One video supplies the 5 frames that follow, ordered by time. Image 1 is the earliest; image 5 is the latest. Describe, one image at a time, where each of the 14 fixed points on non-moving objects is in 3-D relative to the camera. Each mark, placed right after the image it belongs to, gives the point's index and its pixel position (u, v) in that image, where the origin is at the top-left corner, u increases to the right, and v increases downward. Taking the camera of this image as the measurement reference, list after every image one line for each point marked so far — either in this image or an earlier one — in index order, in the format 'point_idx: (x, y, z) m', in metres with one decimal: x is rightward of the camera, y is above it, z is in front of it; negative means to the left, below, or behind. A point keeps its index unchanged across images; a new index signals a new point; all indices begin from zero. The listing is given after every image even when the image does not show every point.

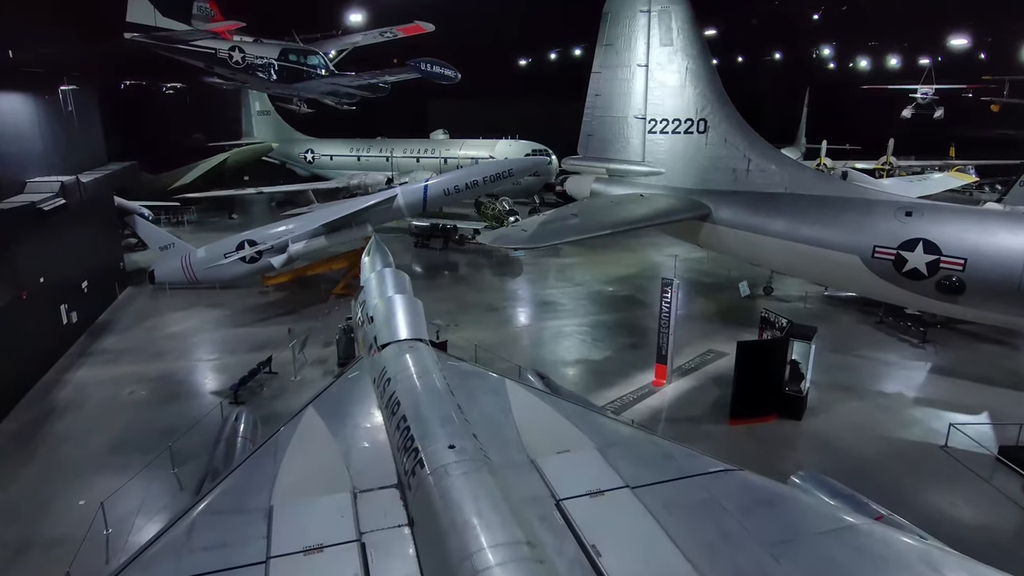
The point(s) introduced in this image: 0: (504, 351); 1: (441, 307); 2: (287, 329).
0: (-0.1, -1.4, +10.8) m
1: (-1.9, -0.5, +13.0) m
2: (-5.4, -1.1, +12.0) m
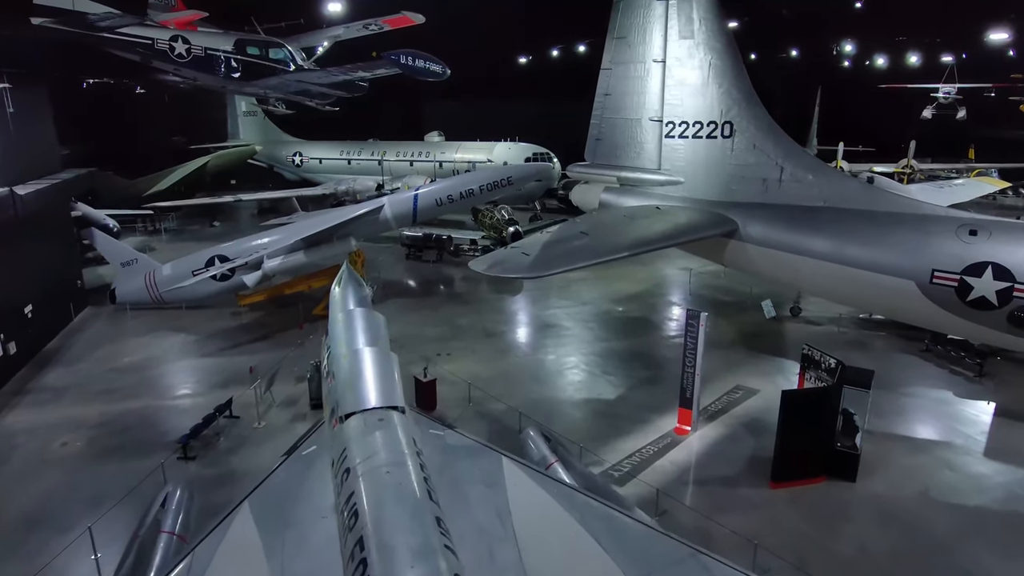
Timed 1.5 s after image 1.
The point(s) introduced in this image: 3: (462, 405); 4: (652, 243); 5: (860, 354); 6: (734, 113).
0: (-0.1, -1.9, +9.4) m
1: (-1.9, -1.0, +11.7) m
2: (-5.4, -1.6, +10.6) m
3: (-0.9, -2.1, +8.9) m
4: (+2.4, +0.8, +8.6) m
5: (+7.7, -1.5, +10.9) m
6: (+4.4, +3.5, +9.9) m
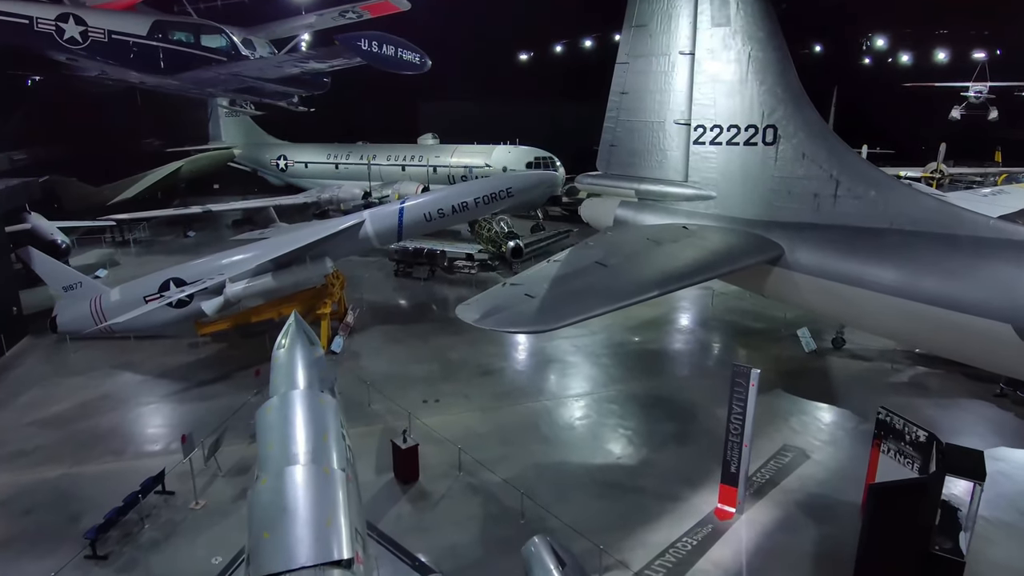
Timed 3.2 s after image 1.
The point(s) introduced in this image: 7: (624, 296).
0: (-0.1, -2.5, +7.7) m
1: (-1.9, -1.6, +10.0) m
2: (-5.4, -2.2, +9.0) m
3: (-0.9, -2.7, +7.2) m
4: (+2.4, +0.2, +7.0) m
5: (+7.7, -2.1, +9.3) m
6: (+4.4, +2.9, +8.3) m
7: (+1.4, -0.1, +6.2) m
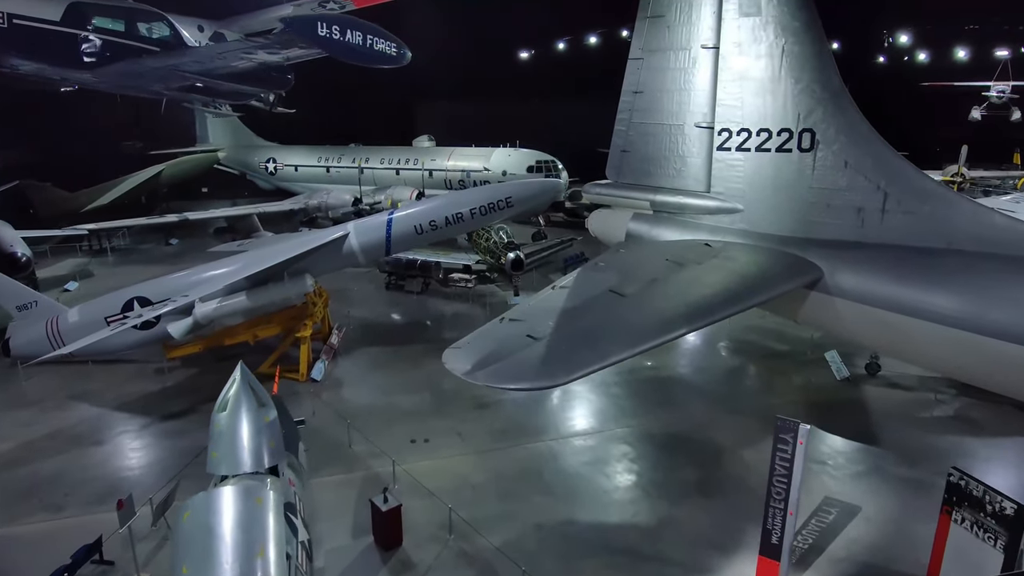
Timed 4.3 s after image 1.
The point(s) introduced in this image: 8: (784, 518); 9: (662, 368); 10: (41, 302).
0: (-0.2, -2.9, +6.7) m
1: (-1.9, -2.0, +9.0) m
2: (-5.4, -2.6, +7.9) m
3: (-0.9, -3.1, +6.2) m
4: (+2.4, -0.2, +5.9) m
5: (+7.7, -2.5, +8.2) m
6: (+4.4, +2.5, +7.2) m
7: (+1.4, -0.5, +5.2) m
8: (+2.9, -2.5, +5.3) m
9: (+3.1, -1.6, +10.2) m
10: (-9.4, -0.3, +9.9) m
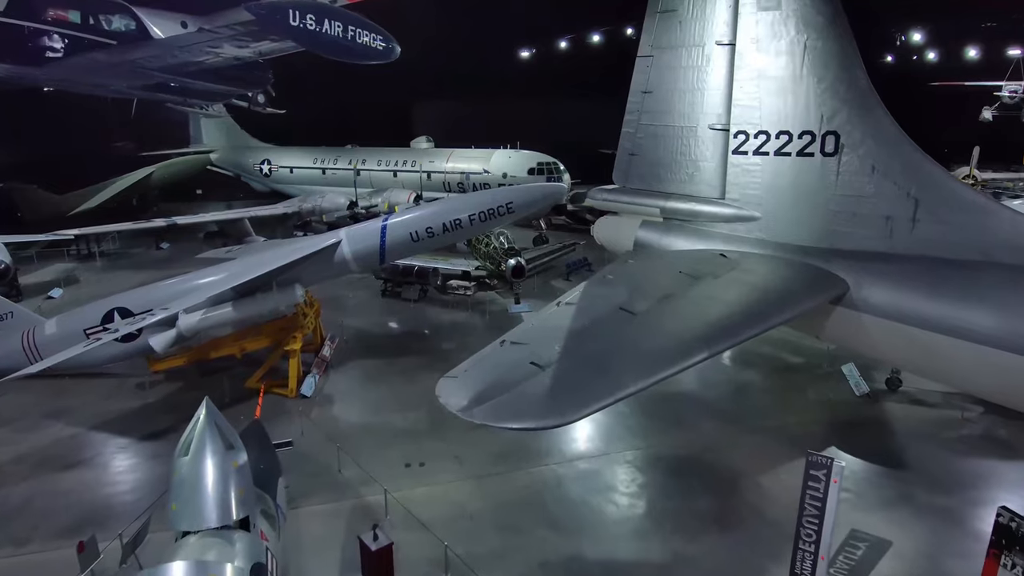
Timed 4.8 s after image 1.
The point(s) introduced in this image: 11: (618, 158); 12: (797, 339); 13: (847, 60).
0: (-0.1, -3.1, +6.2) m
1: (-1.8, -2.2, +8.5) m
2: (-5.3, -2.8, +7.4) m
3: (-0.9, -3.3, +5.7) m
4: (+2.4, -0.4, +5.4) m
5: (+7.7, -2.7, +7.7) m
6: (+4.4, +2.3, +6.7) m
7: (+1.4, -0.7, +4.7) m
8: (+2.9, -2.7, +4.8) m
9: (+3.1, -1.8, +9.7) m
10: (-9.4, -0.5, +9.4) m
11: (+1.7, +2.1, +8.1) m
12: (+6.5, -1.1, +11.3) m
13: (+4.5, +3.1, +6.7) m
